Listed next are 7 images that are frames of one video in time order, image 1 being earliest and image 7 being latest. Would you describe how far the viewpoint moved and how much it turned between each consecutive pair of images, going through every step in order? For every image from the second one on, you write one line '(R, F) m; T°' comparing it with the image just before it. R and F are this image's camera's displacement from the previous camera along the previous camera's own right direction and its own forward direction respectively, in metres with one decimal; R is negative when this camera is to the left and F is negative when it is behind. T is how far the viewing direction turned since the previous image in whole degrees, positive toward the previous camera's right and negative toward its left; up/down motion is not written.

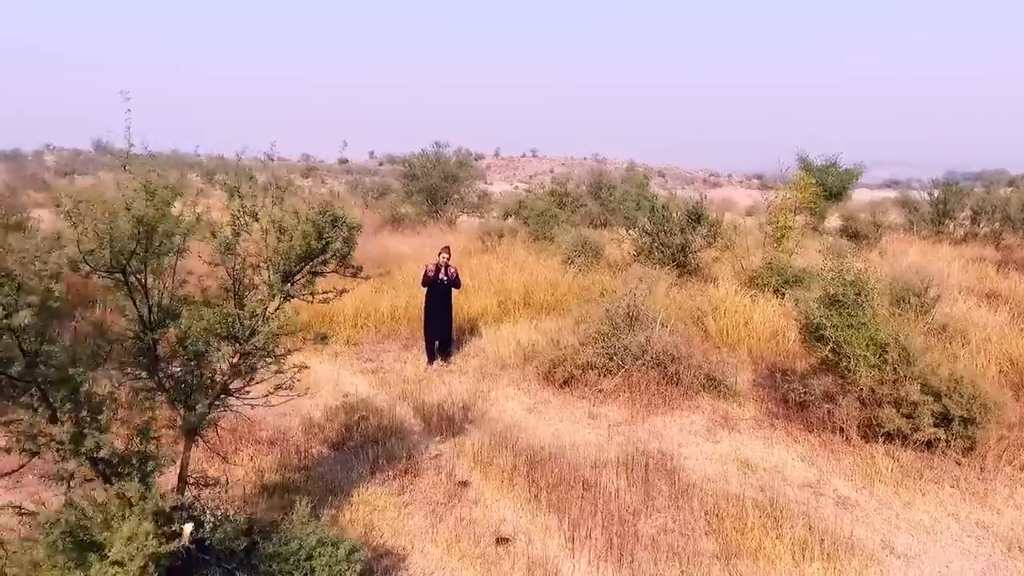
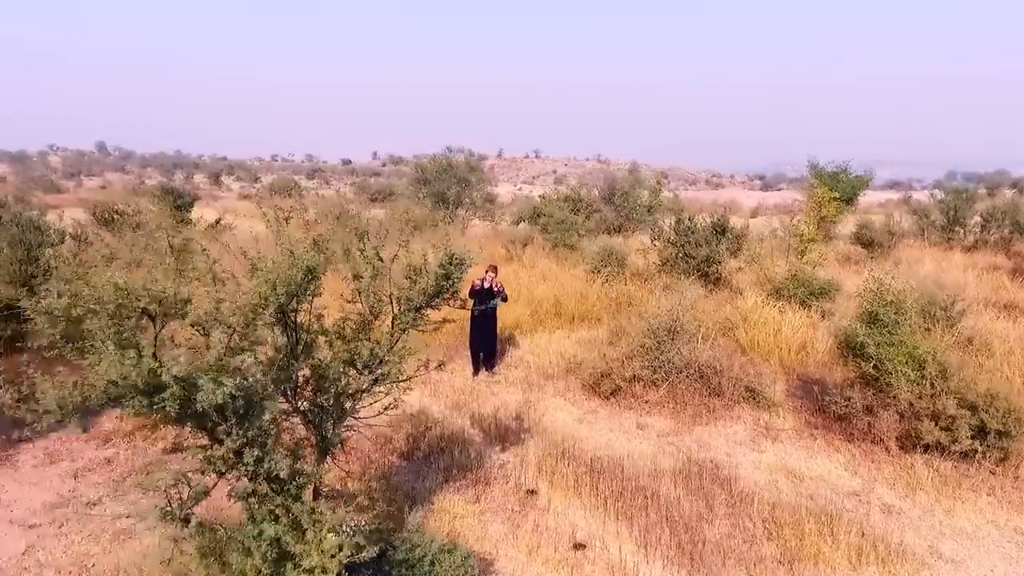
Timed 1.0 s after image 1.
(-0.4, -0.3) m; 0°
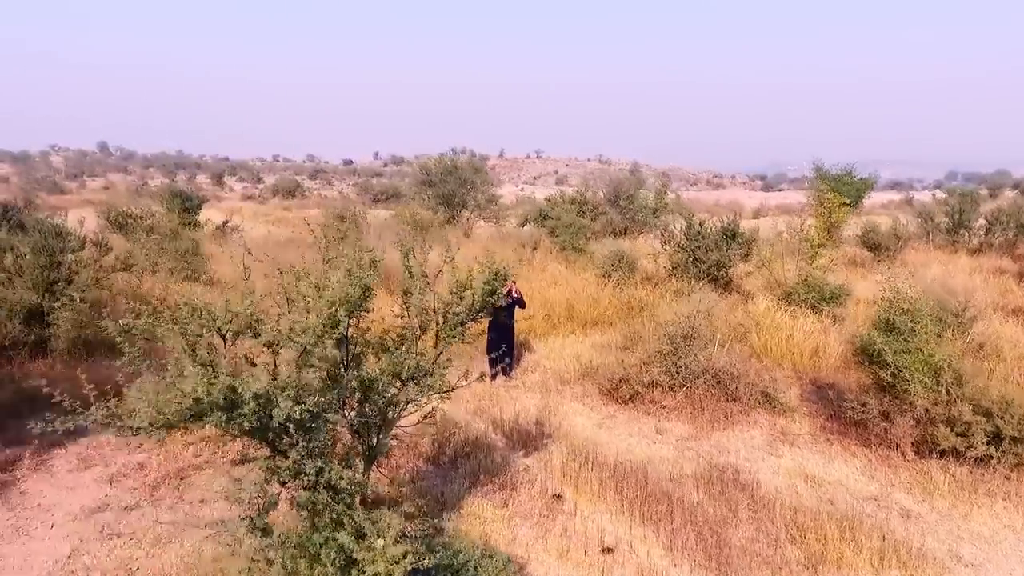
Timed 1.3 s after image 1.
(-0.1, -0.1) m; 0°
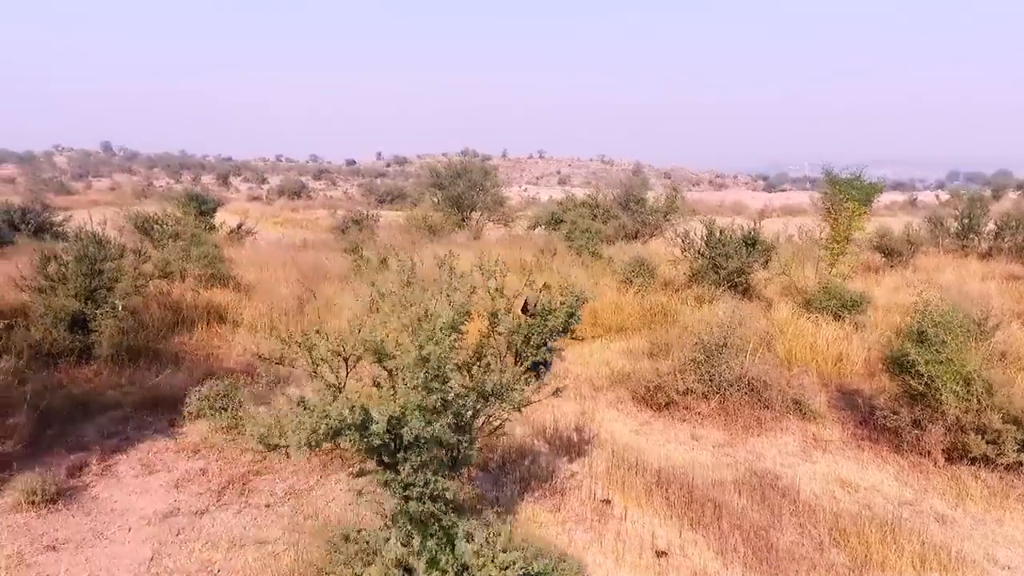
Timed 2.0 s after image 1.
(-0.3, -0.2) m; 0°
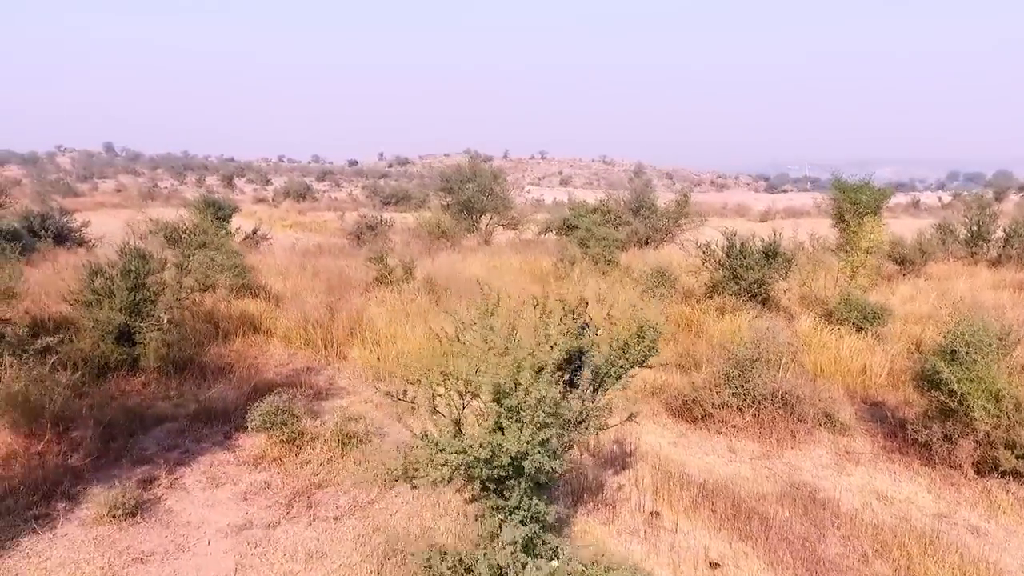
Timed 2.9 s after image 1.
(-0.3, -0.2) m; 0°
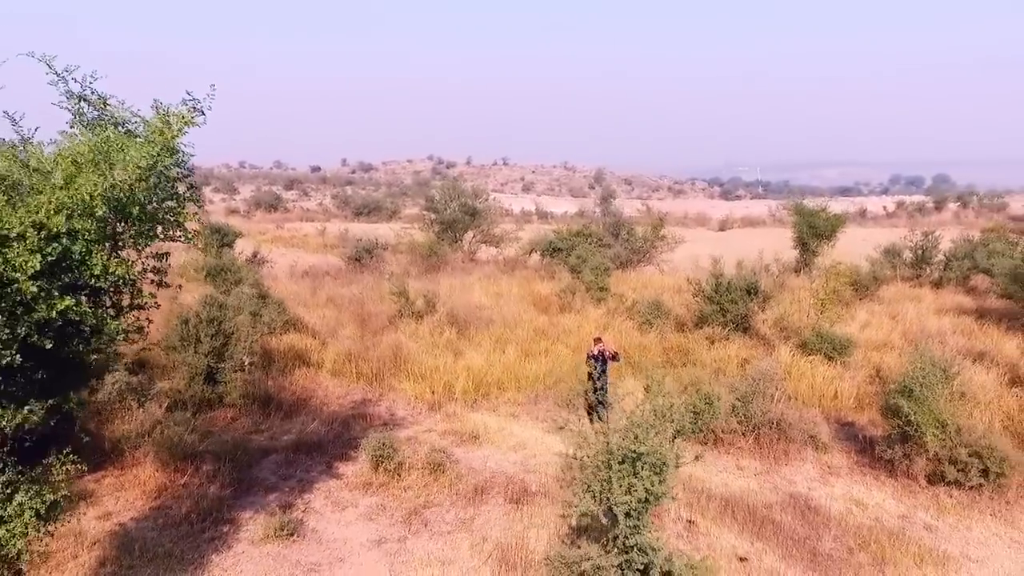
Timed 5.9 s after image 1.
(-0.9, -1.2) m; +3°
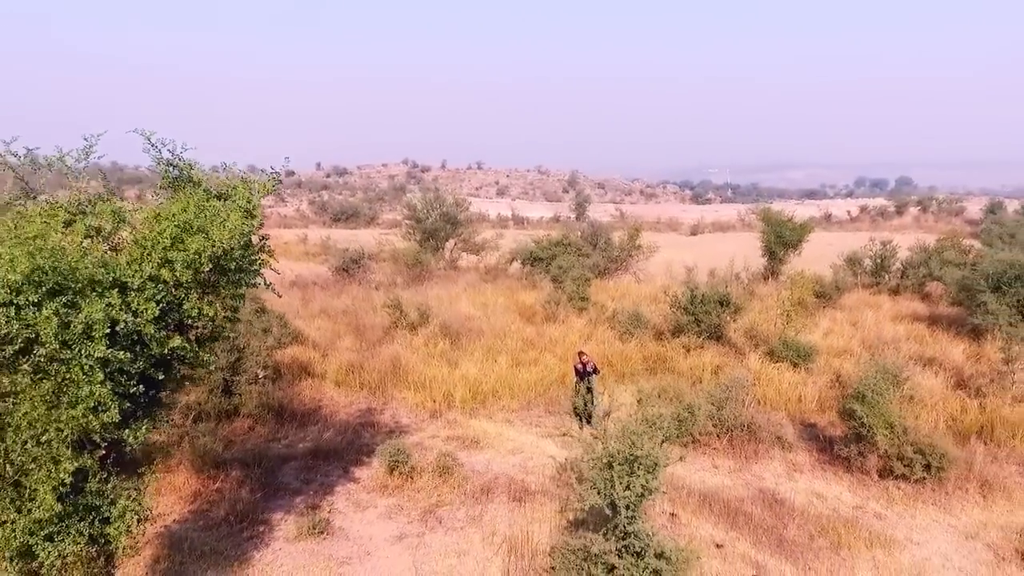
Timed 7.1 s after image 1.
(-0.3, -0.7) m; +2°
